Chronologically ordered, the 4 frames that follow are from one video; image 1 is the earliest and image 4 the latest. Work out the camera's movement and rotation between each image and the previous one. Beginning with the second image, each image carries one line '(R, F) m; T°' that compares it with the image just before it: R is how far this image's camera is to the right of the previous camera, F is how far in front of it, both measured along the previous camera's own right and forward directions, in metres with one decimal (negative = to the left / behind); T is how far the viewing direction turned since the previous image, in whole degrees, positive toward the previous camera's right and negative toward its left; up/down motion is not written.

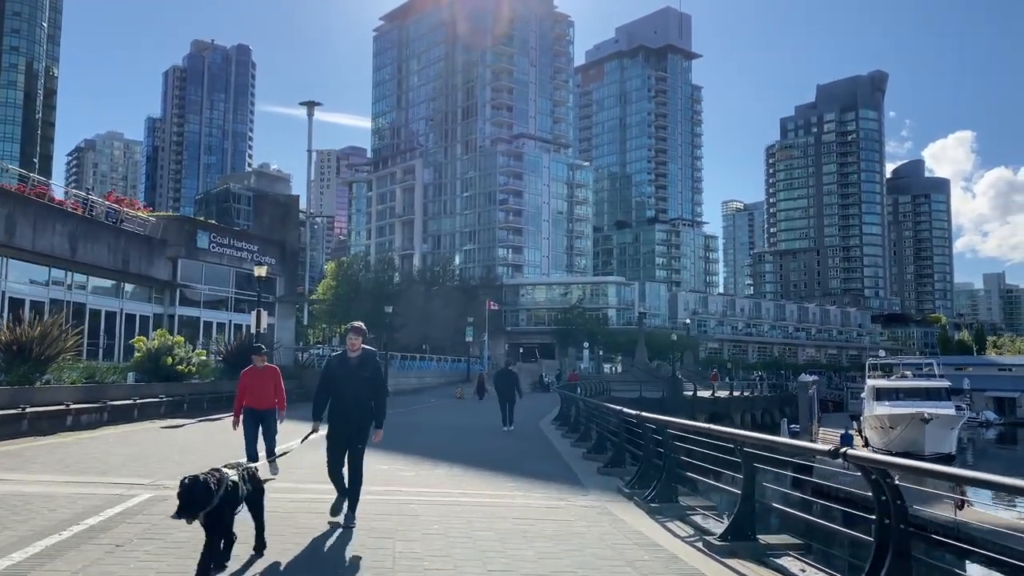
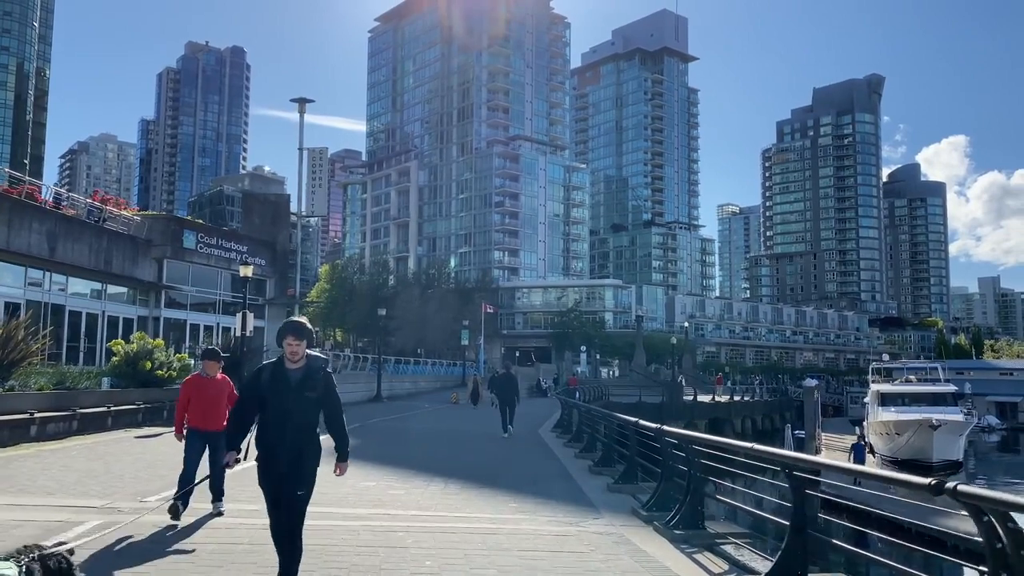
(-0.1, +1.1) m; 0°
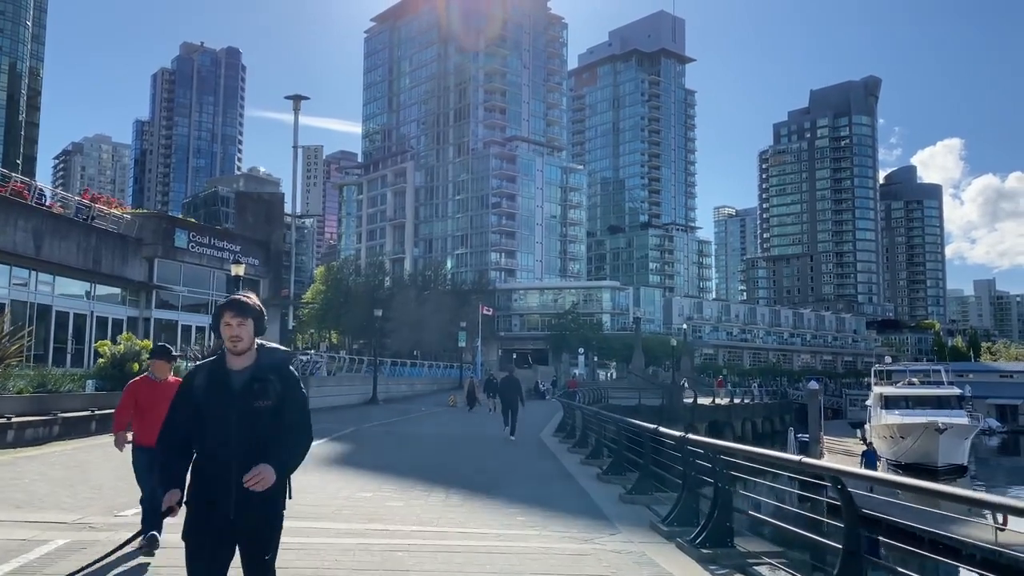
(-0.1, +0.7) m; 0°
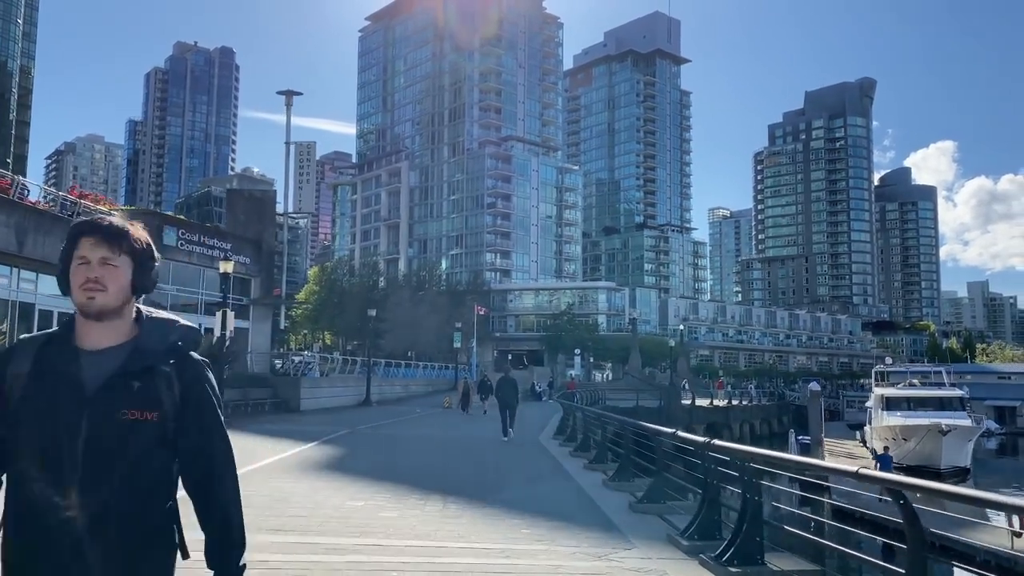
(-0.1, +0.7) m; 0°
